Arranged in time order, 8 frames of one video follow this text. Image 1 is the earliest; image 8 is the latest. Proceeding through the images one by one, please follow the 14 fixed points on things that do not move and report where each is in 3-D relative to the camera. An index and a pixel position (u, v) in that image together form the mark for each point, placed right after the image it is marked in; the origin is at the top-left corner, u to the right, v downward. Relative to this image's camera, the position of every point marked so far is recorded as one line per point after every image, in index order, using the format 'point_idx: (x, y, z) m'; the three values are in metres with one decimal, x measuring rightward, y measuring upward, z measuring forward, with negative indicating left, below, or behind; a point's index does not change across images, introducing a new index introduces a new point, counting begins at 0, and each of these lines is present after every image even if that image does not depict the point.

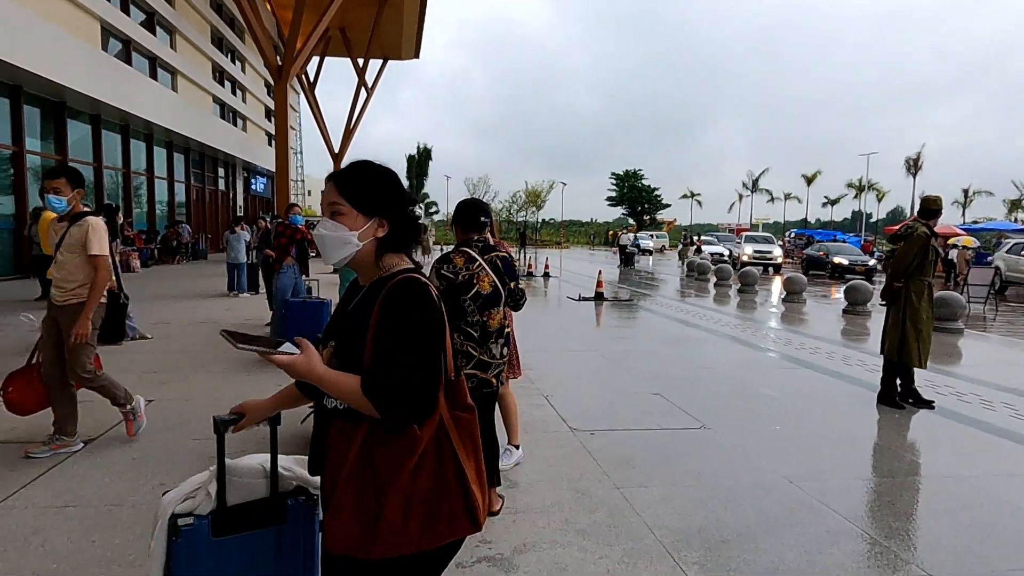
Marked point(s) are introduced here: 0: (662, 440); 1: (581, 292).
0: (+1.1, -1.1, +4.9) m
1: (+2.0, -0.1, +19.1) m
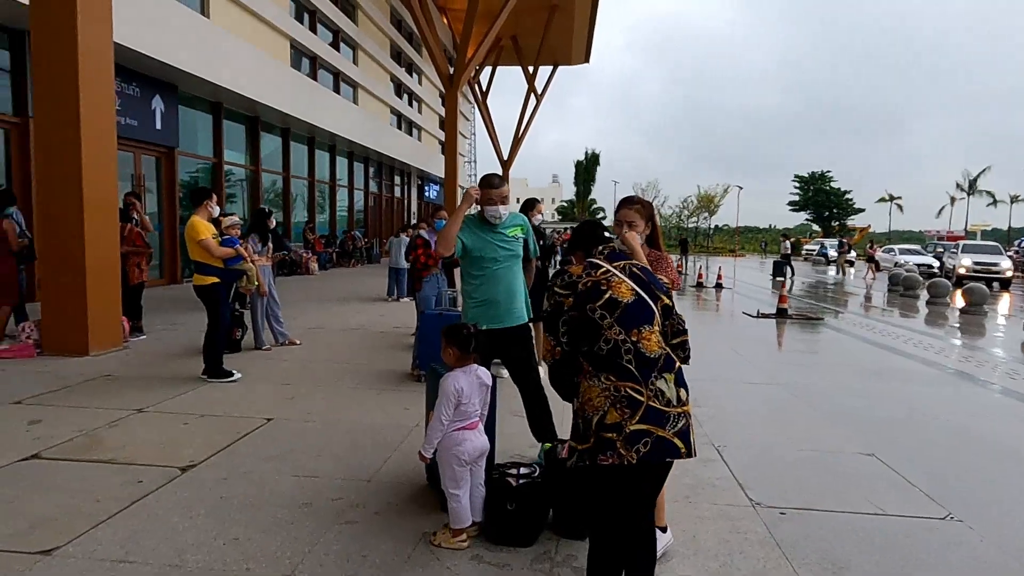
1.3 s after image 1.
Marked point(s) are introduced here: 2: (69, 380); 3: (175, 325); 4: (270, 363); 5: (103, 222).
0: (+2.0, -1.3, +3.5) m
1: (+6.3, -0.5, +17.0) m
2: (-4.1, -0.9, +6.1) m
3: (-4.9, -0.6, +9.6) m
4: (-2.6, -0.8, +7.1) m
5: (-4.7, +0.7, +7.6) m
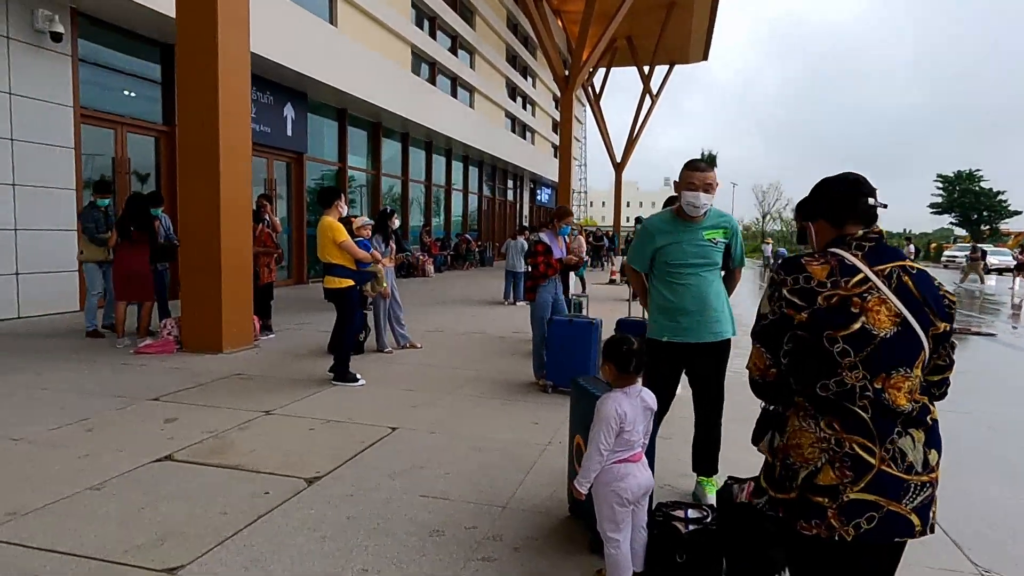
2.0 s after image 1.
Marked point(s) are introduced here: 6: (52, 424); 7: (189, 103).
0: (+2.7, -1.3, +2.6) m
1: (+9.1, -0.7, +15.3) m
2: (-2.9, -0.8, +6.2) m
3: (-3.1, -0.6, +9.8) m
4: (-1.3, -0.8, +6.9) m
5: (-3.2, +0.7, +7.7) m
6: (-3.3, -1.0, +4.7) m
7: (-3.6, +2.0, +7.5) m
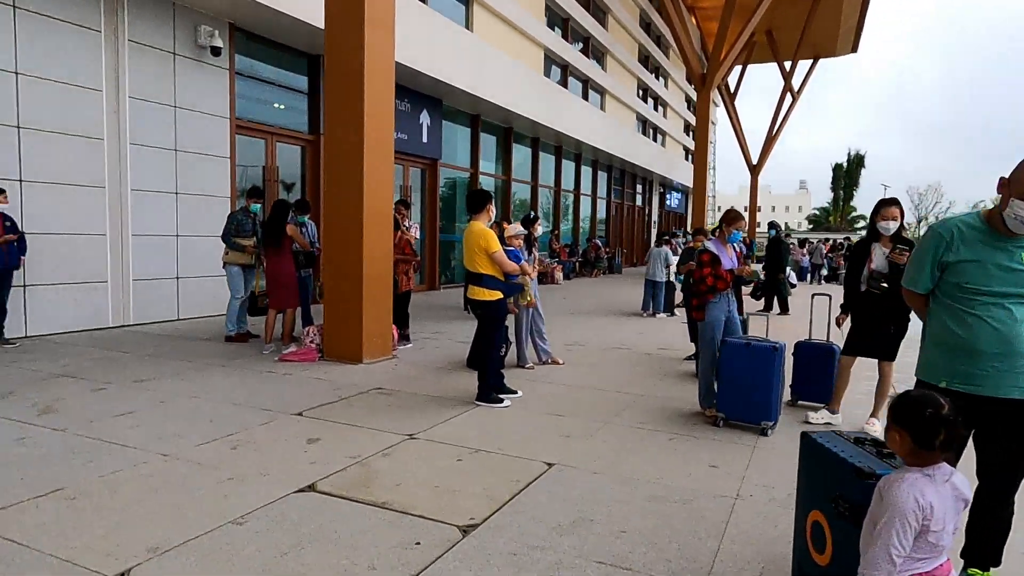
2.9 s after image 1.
0: (+3.3, -1.5, +1.4) m
1: (+12.0, -1.1, +12.7) m
2: (-1.5, -0.9, +6.0) m
3: (-1.1, -0.7, +9.5) m
4: (+0.2, -0.9, +6.4) m
5: (-1.5, +0.6, +7.5) m
6: (-2.1, -1.0, +4.6) m
7: (-1.9, +1.9, +7.4) m
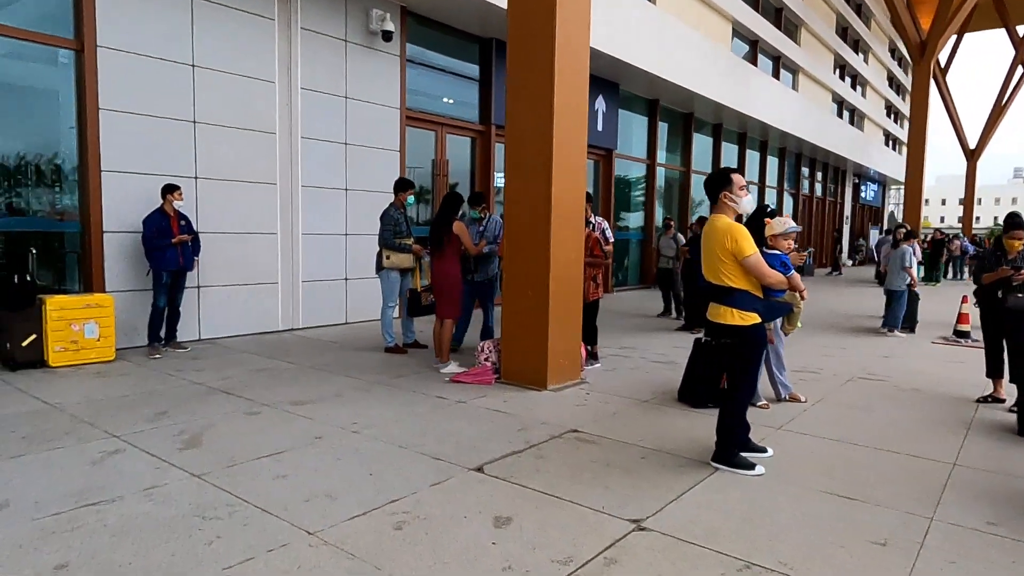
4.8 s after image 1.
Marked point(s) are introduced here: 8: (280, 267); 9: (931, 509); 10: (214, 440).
0: (+3.8, -1.7, -0.9) m
1: (+14.8, -1.4, +8.1) m
2: (+0.2, -1.0, +4.7) m
3: (+1.4, -0.8, +8.0) m
4: (+1.9, -1.1, +4.7) m
5: (+0.5, +0.5, +6.2) m
6: (-0.8, -1.1, +3.4) m
7: (+0.1, +1.9, +6.1) m
8: (-3.1, +0.3, +8.9) m
9: (+2.2, -1.2, +3.5) m
10: (-2.0, -1.0, +4.4) m
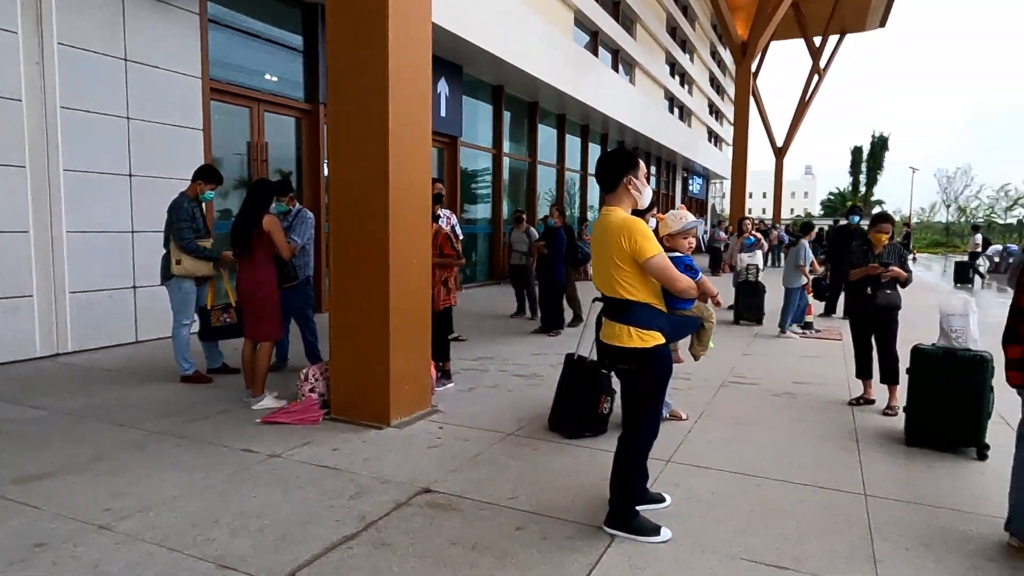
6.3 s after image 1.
0: (+4.1, -1.7, -1.1) m
1: (+12.7, -1.0, +10.2) m
2: (-0.7, -1.1, +3.5) m
3: (-0.3, -0.8, +7.0) m
4: (+1.0, -1.1, +3.9) m
5: (-0.7, +0.4, +5.0) m
6: (-1.4, -1.2, +2.0) m
7: (-1.2, +1.8, +4.8) m
8: (-4.9, +0.1, +6.9) m
9: (+1.6, -1.2, +2.8) m
10: (-2.7, -1.2, +2.7) m
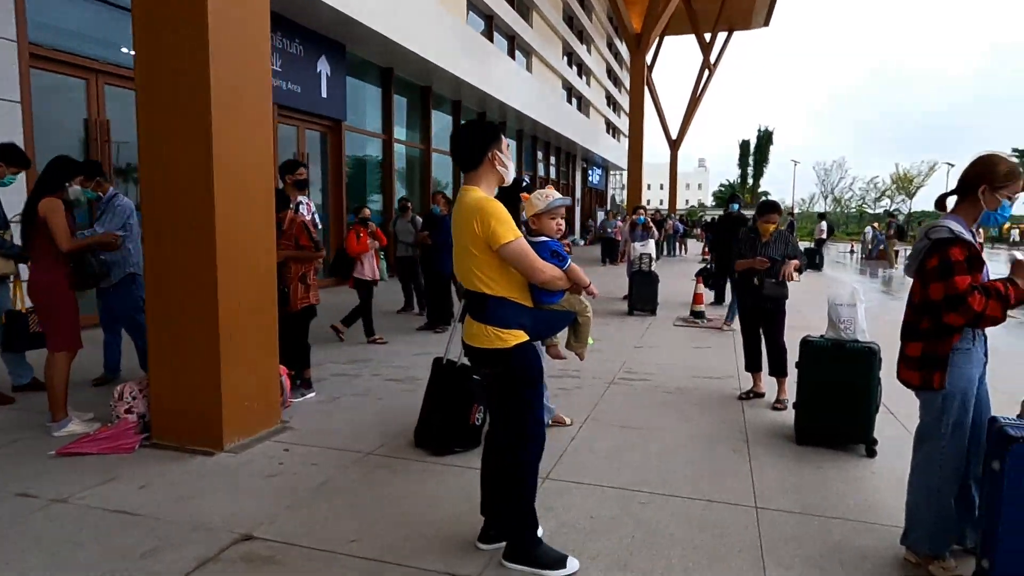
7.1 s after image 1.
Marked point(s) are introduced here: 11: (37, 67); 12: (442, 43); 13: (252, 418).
0: (+4.0, -1.7, -1.1) m
1: (+11.0, -0.7, +11.3) m
2: (-1.4, -1.1, +2.7) m
3: (-1.5, -0.8, +6.3) m
4: (+0.3, -1.1, +3.4) m
5: (-1.7, +0.5, +4.2) m
6: (-1.8, -1.3, +1.2) m
7: (-2.1, +1.8, +4.0) m
8: (-6.1, +0.1, +5.5) m
9: (+1.0, -1.2, +2.4) m
10: (-3.3, -1.2, +1.7) m
11: (-5.4, +2.6, +7.6) m
12: (-1.6, +5.7, +15.5) m
13: (-1.7, -0.8, +4.3) m
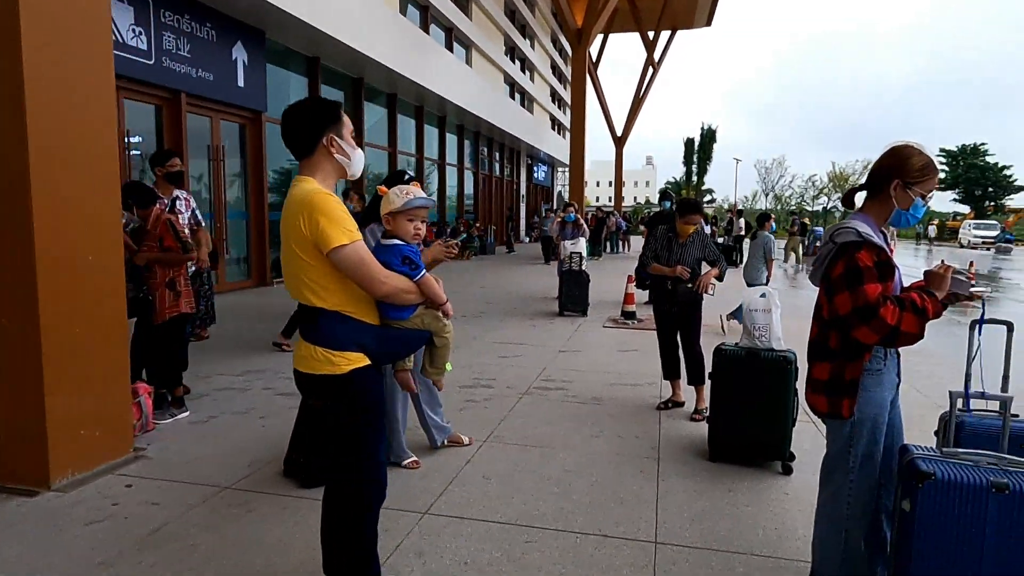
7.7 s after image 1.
0: (+3.7, -1.7, -1.3) m
1: (+9.8, -0.6, +11.6) m
2: (-1.9, -1.2, +2.2) m
3: (-2.3, -0.8, +5.7) m
4: (-0.3, -1.1, +2.9) m
5: (-2.3, +0.4, +3.6) m
6: (-2.3, -1.3, +0.6) m
7: (-2.8, +1.7, +3.3) m
8: (-6.8, 0.0, +4.6) m
9: (+0.4, -1.2, +2.0) m
10: (-3.7, -1.3, +1.0) m
11: (-6.3, +2.5, +6.7) m
12: (-3.1, +5.7, +14.8) m
13: (-2.3, -0.9, +3.7) m
